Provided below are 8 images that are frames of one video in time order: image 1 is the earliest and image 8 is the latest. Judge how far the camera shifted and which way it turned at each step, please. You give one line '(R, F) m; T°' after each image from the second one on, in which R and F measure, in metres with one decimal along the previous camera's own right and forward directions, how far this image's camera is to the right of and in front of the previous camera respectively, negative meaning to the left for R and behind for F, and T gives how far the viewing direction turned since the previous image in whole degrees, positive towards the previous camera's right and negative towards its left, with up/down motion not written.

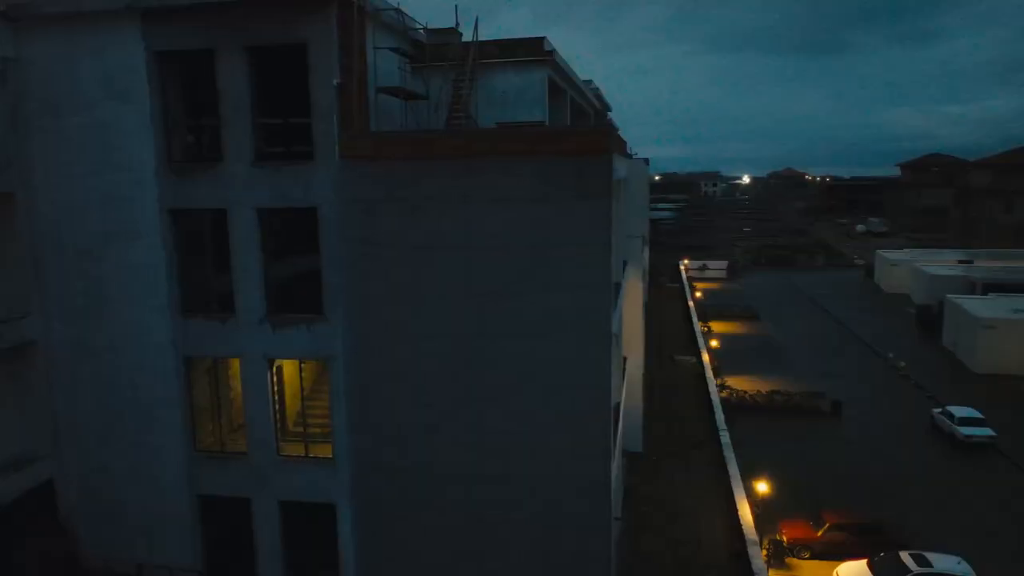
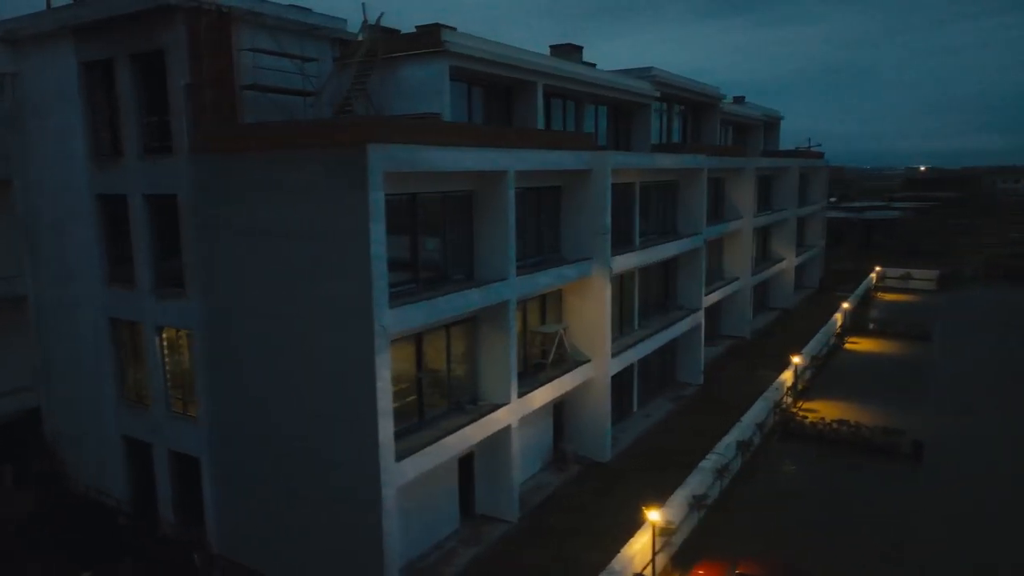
(+8.1, +1.6) m; -20°
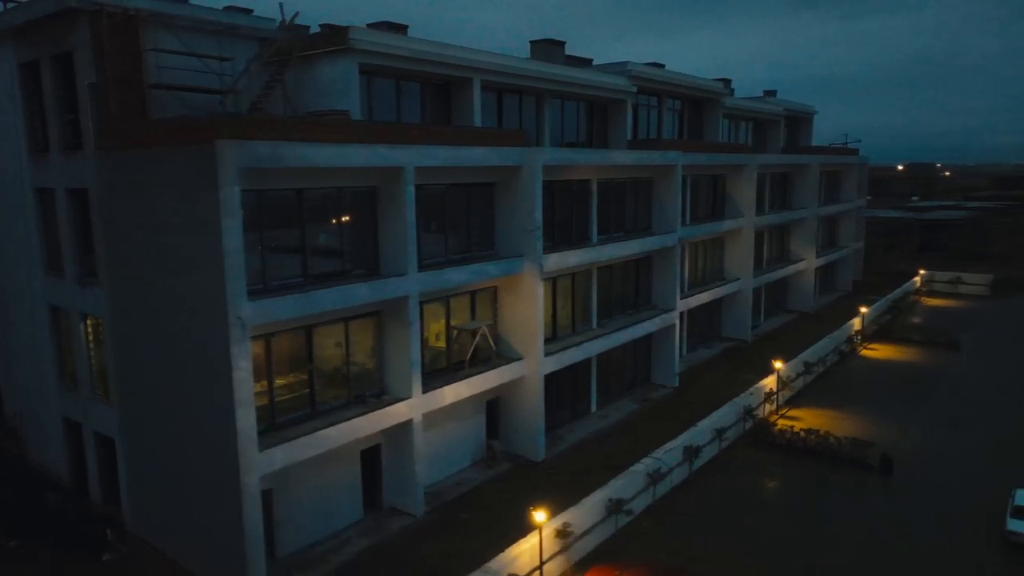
(+3.9, +0.2) m; -6°
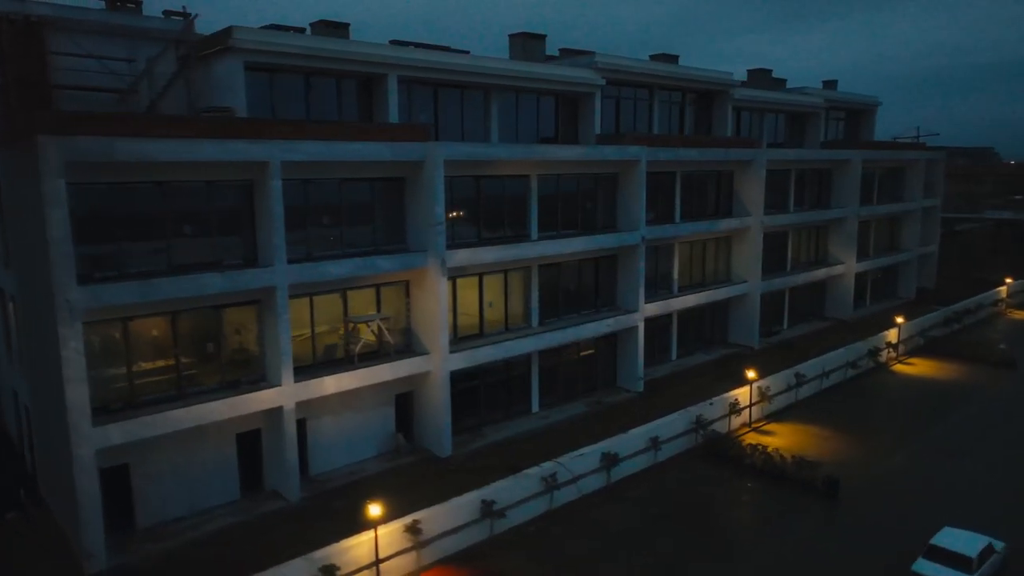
(+5.8, +0.7) m; -10°
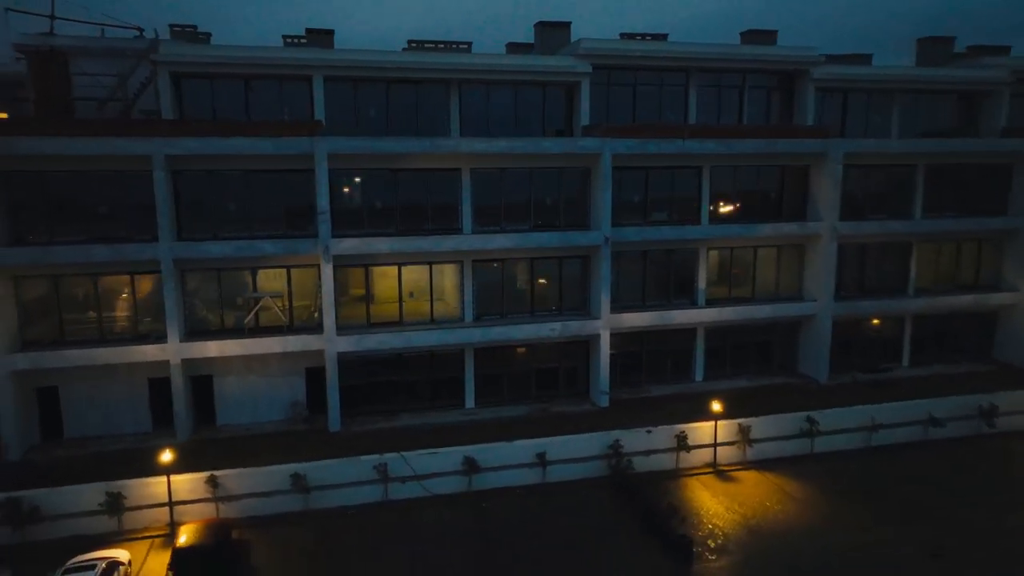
(+12.1, +3.3) m; -27°
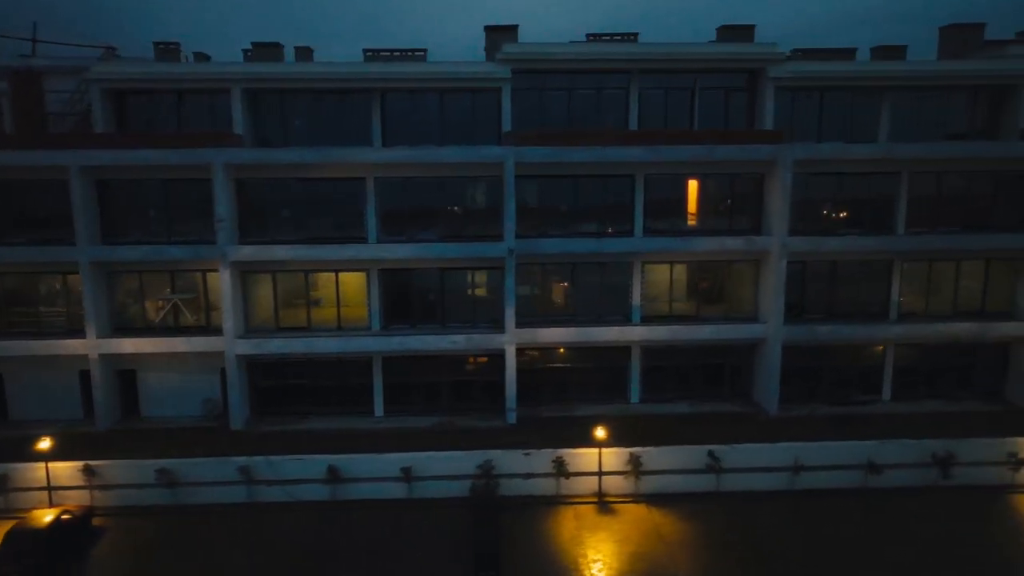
(+7.2, +1.2) m; -11°
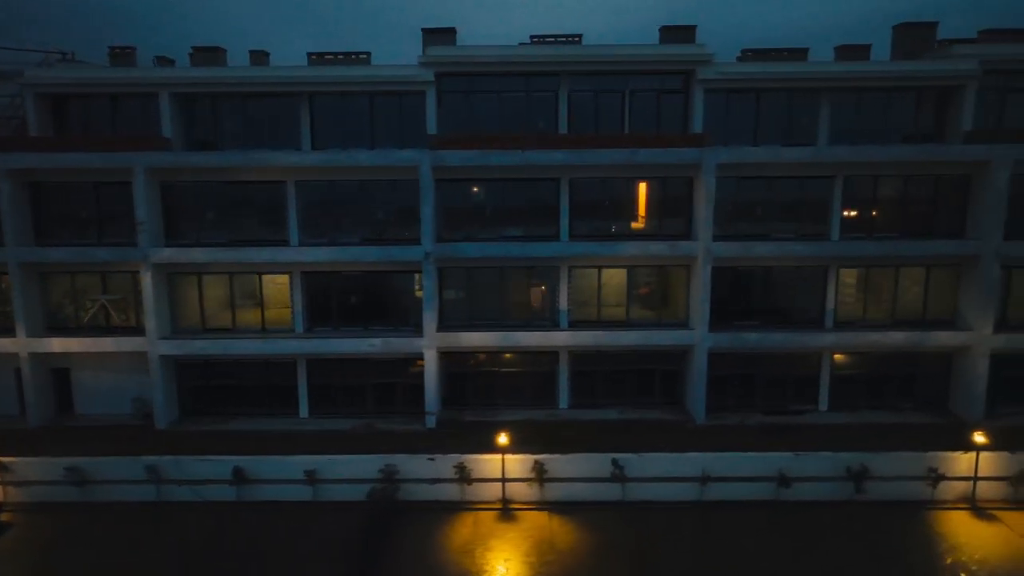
(+3.5, +0.2) m; -3°
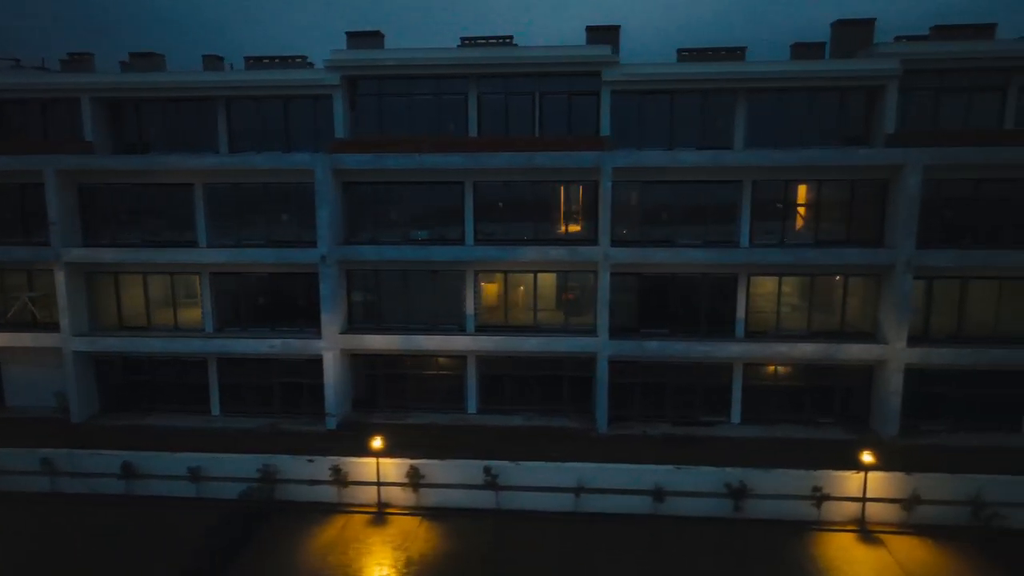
(+4.8, +0.3) m; -4°
